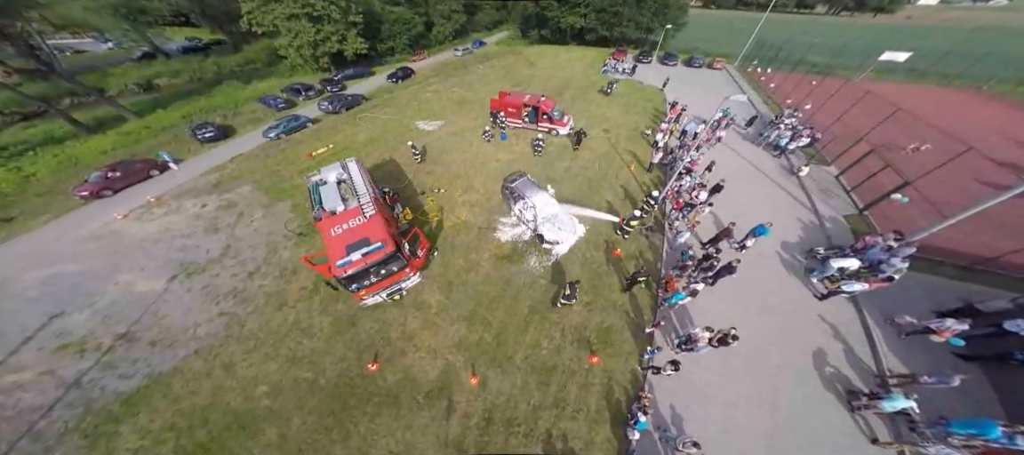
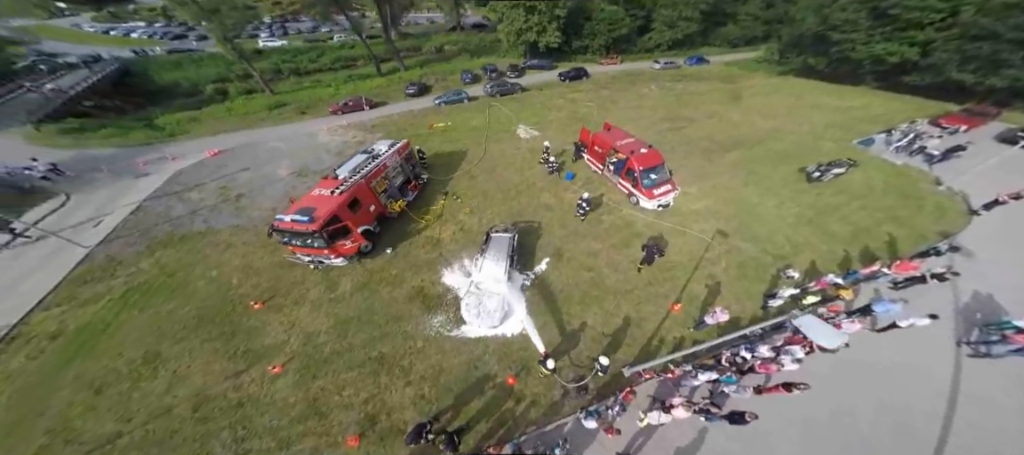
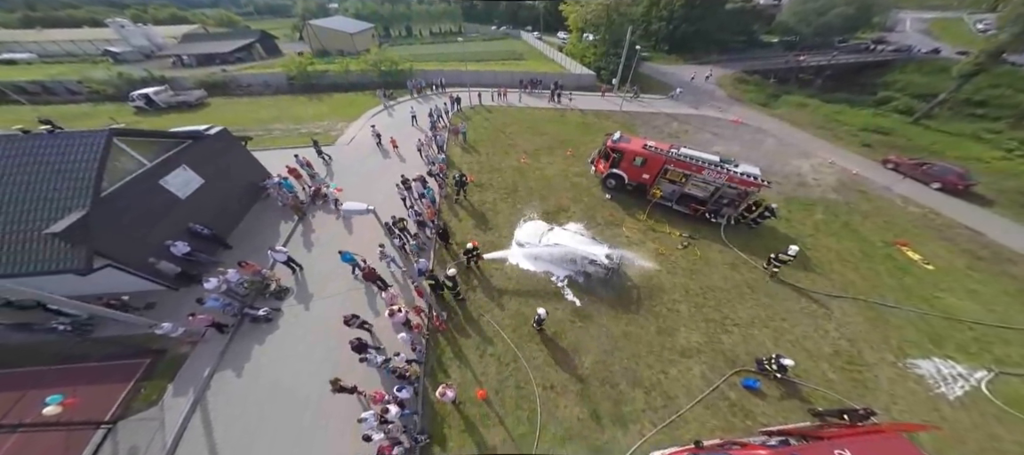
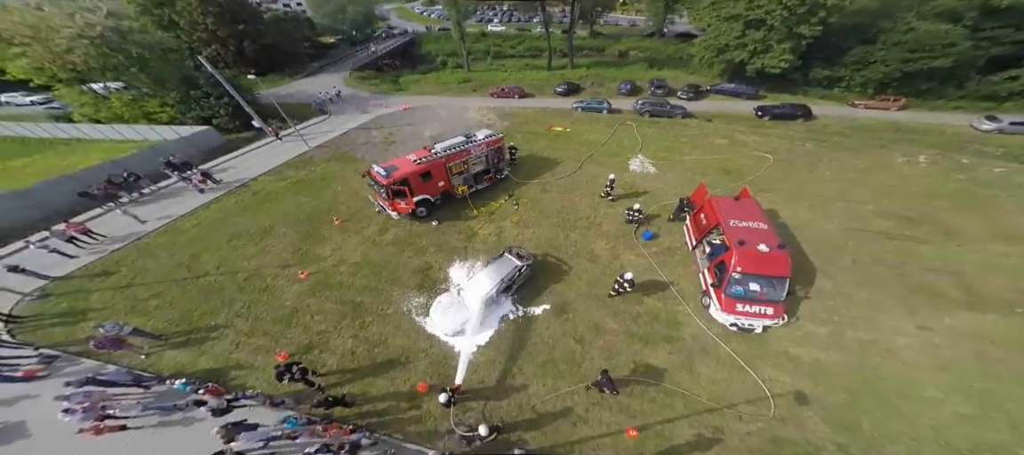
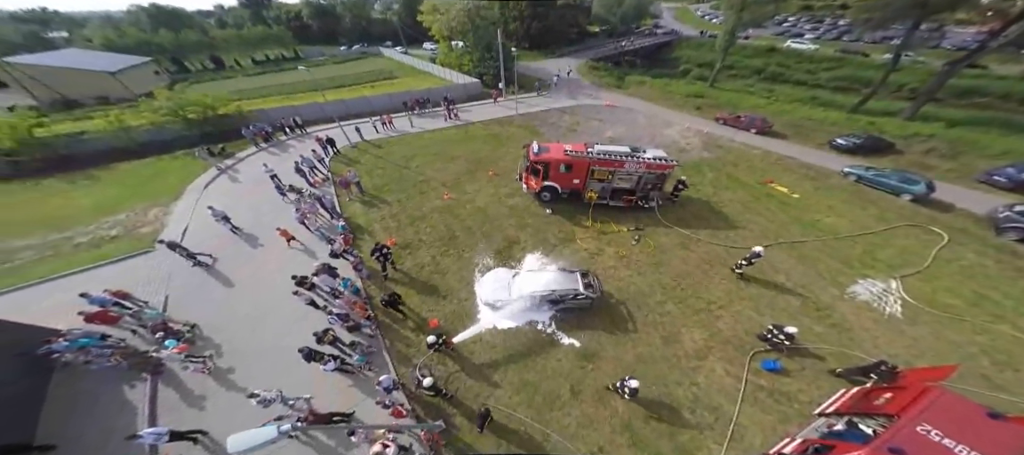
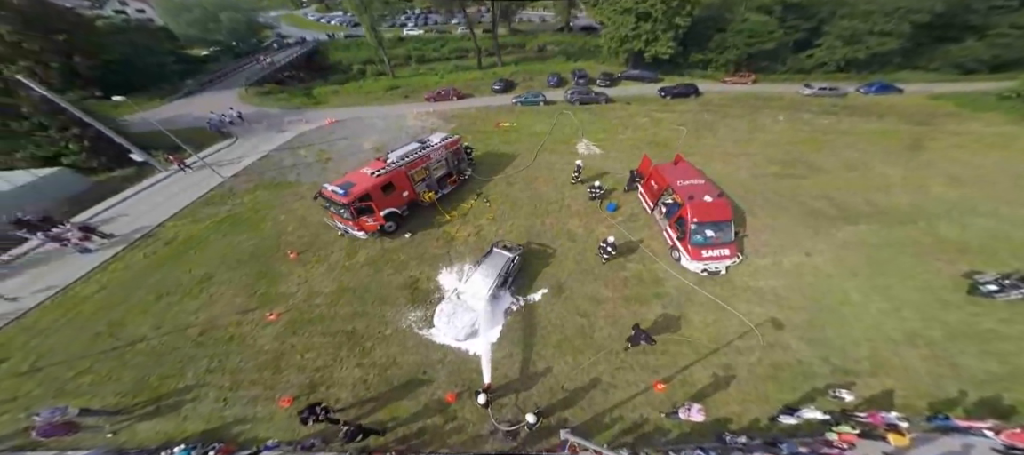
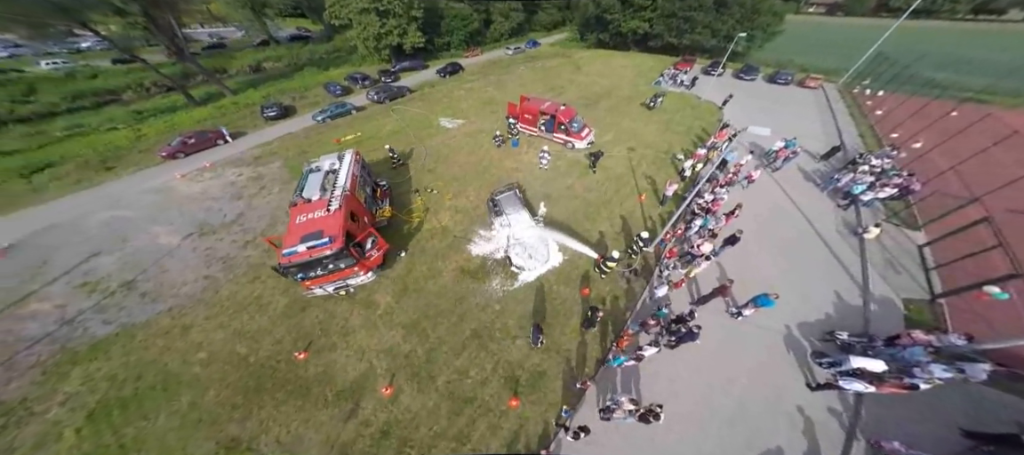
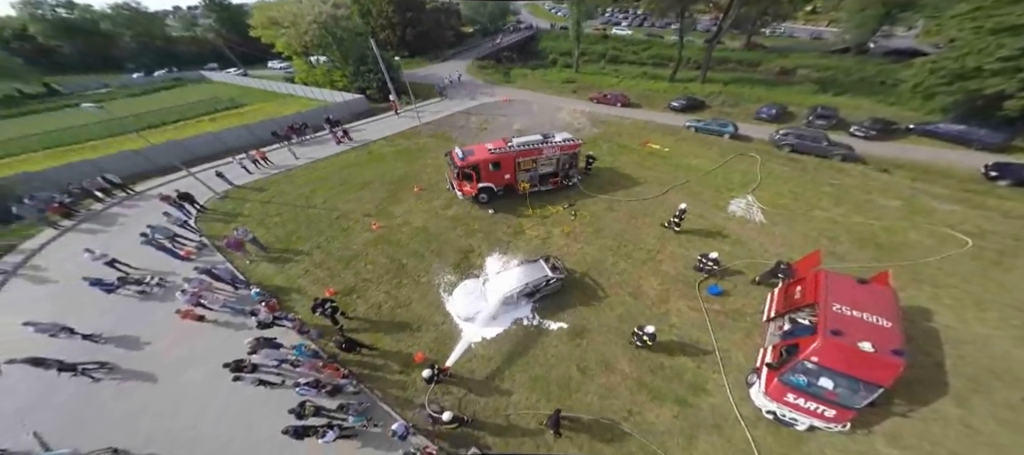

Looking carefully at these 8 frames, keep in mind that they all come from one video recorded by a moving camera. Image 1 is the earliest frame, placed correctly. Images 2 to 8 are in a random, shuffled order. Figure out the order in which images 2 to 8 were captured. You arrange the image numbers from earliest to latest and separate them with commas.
7, 2, 6, 4, 8, 5, 3
